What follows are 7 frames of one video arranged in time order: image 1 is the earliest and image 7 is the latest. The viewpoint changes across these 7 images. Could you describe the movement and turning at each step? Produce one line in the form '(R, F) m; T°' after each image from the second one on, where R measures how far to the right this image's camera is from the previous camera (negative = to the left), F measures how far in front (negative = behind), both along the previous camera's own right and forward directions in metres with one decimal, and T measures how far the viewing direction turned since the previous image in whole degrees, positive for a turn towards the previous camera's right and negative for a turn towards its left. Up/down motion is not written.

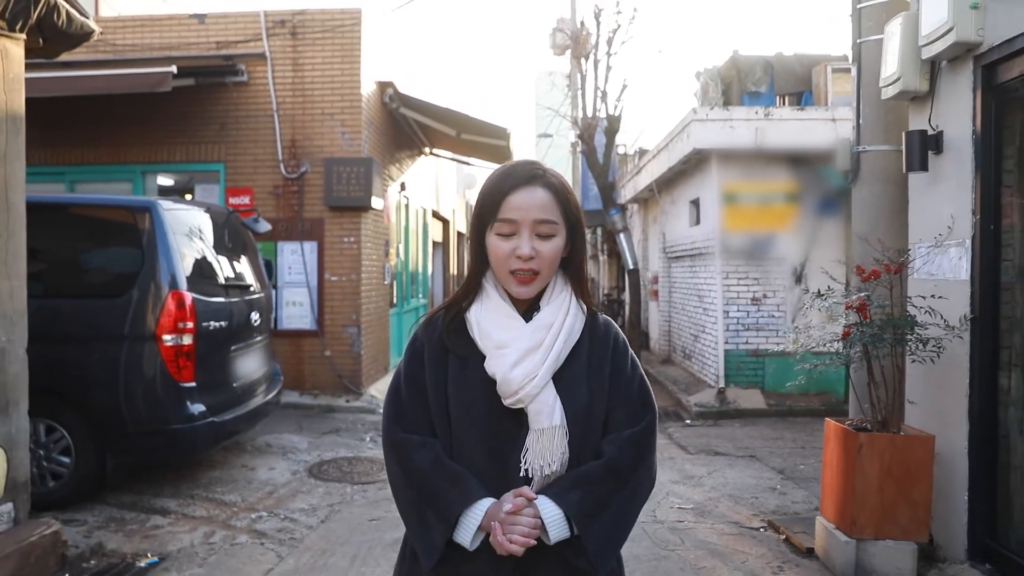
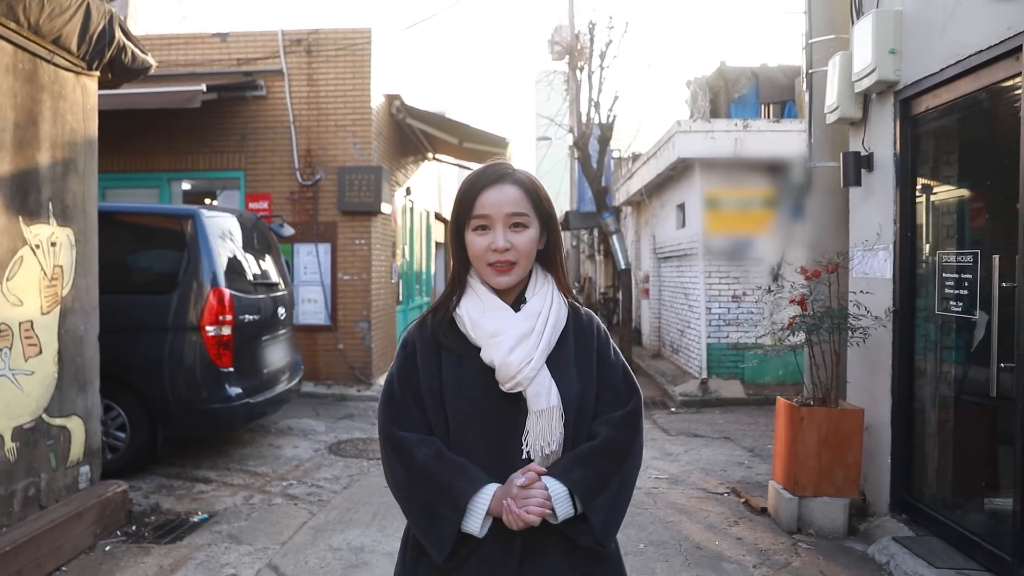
(0.0, -0.6) m; 0°
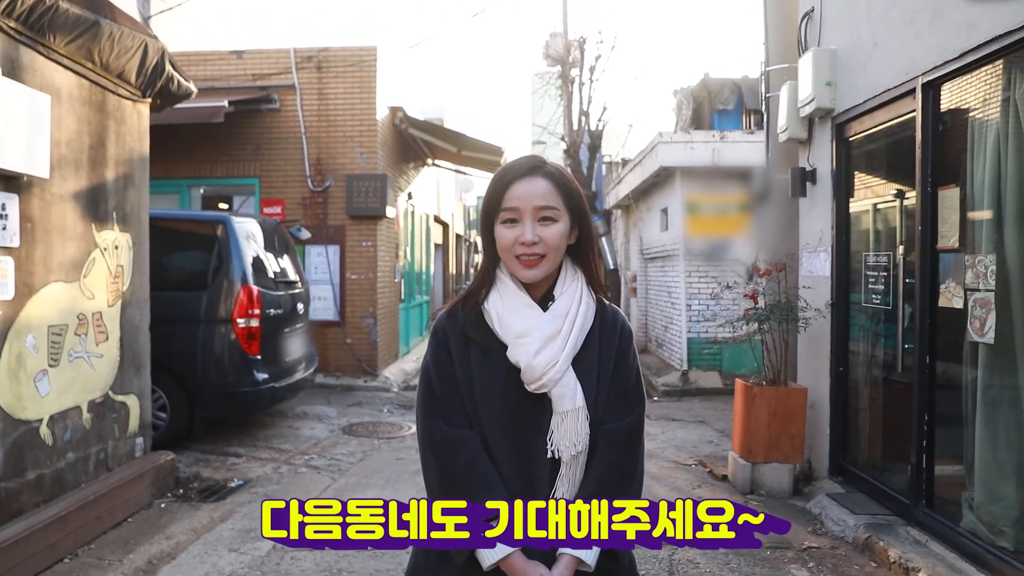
(0.0, -0.7) m; 0°
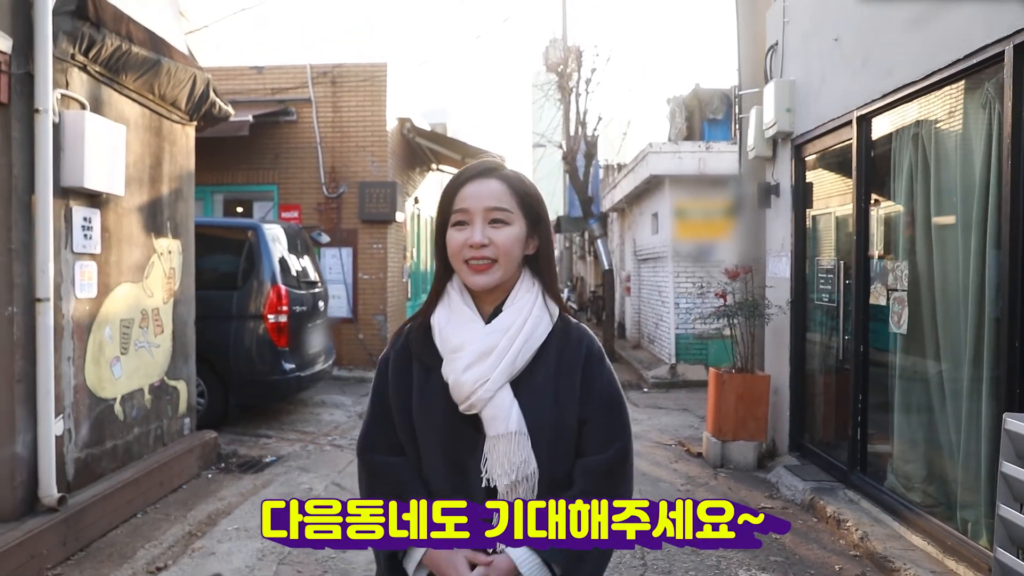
(0.0, -0.7) m; 0°
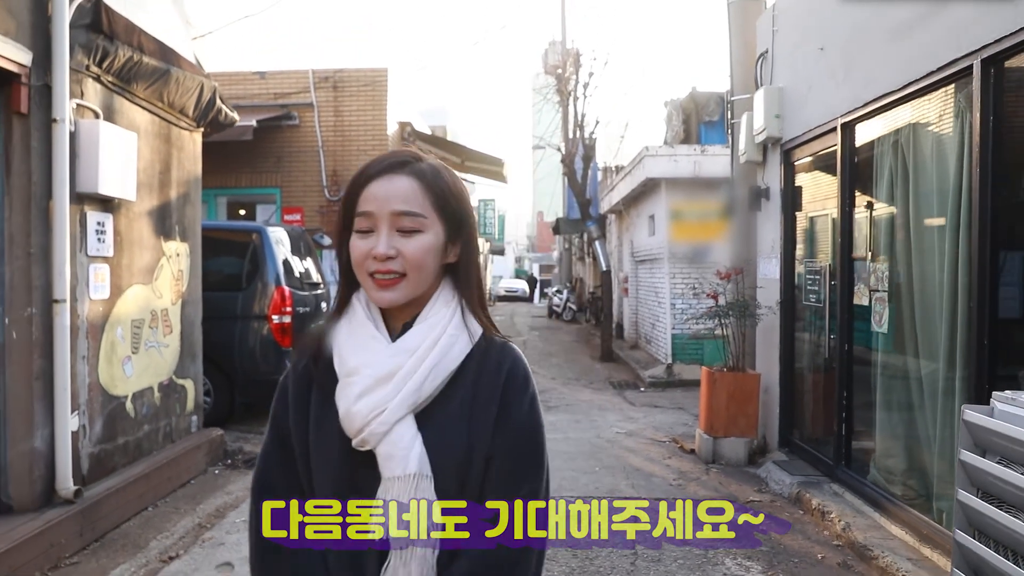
(0.0, -0.2) m; 0°
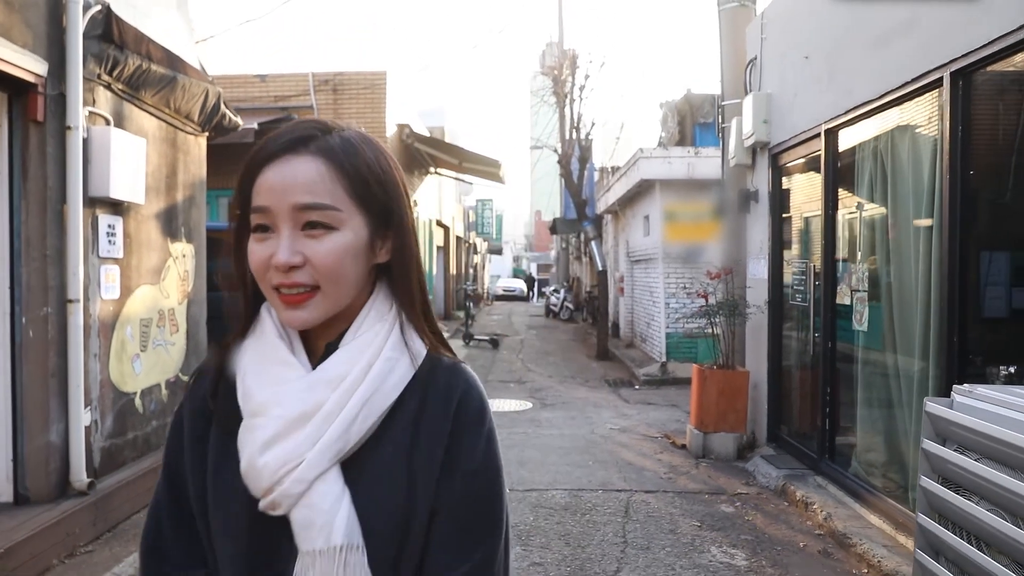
(0.0, -0.2) m; 0°
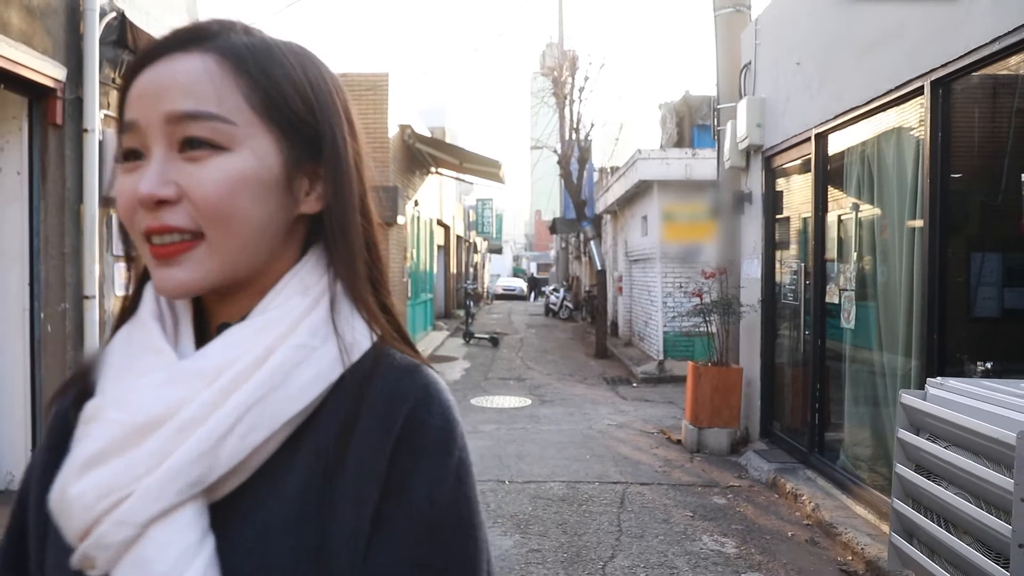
(0.0, -0.2) m; 0°
